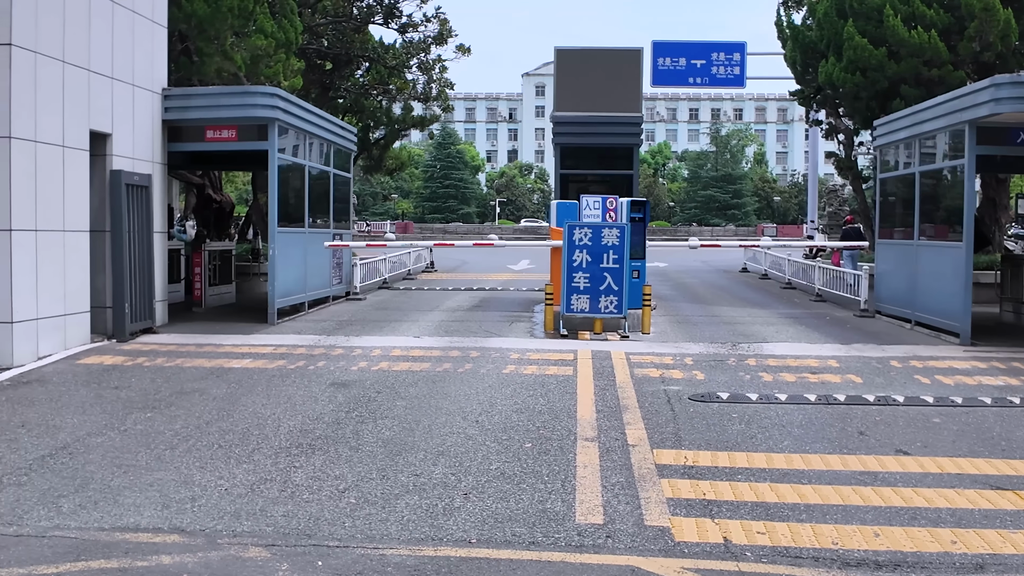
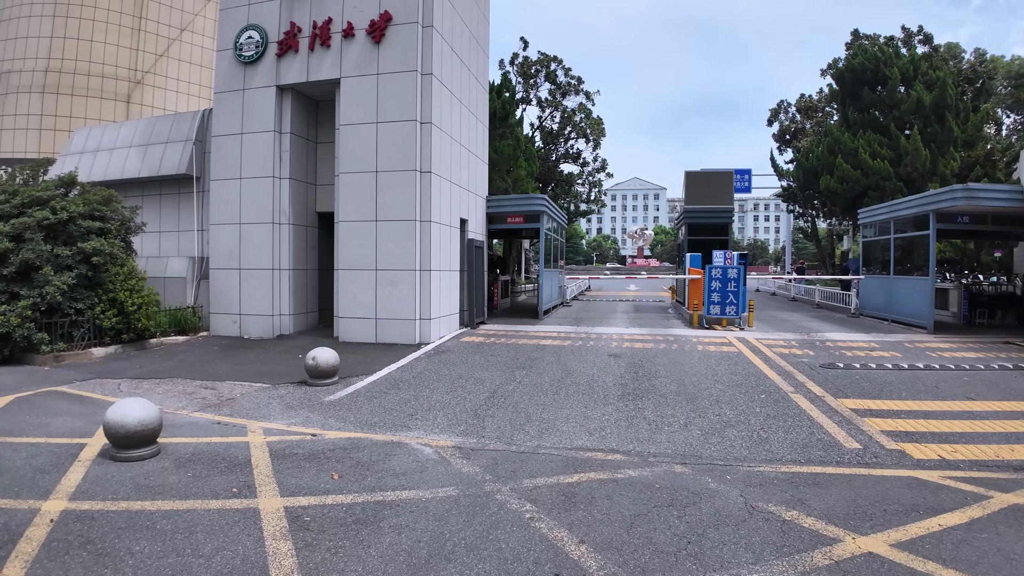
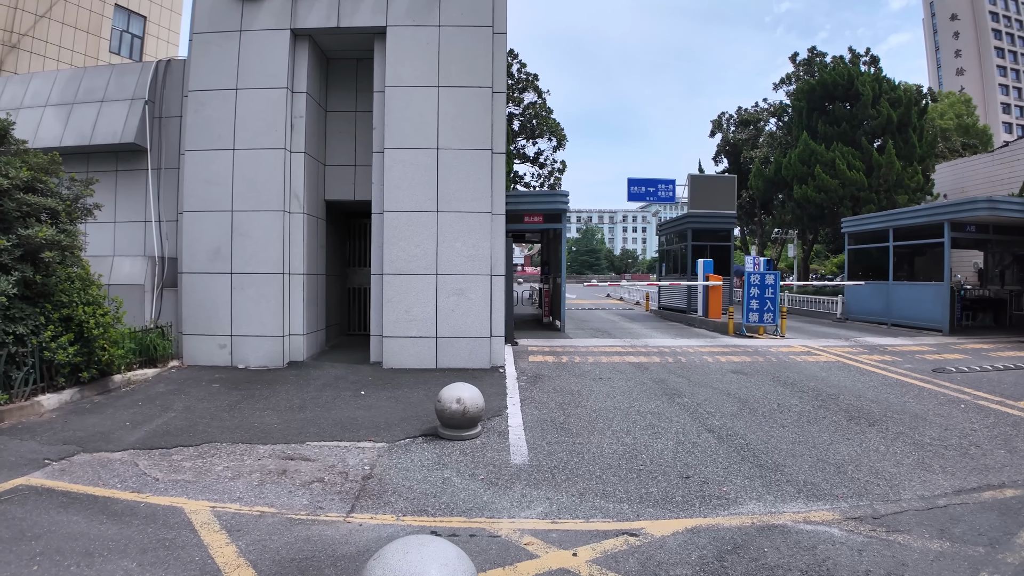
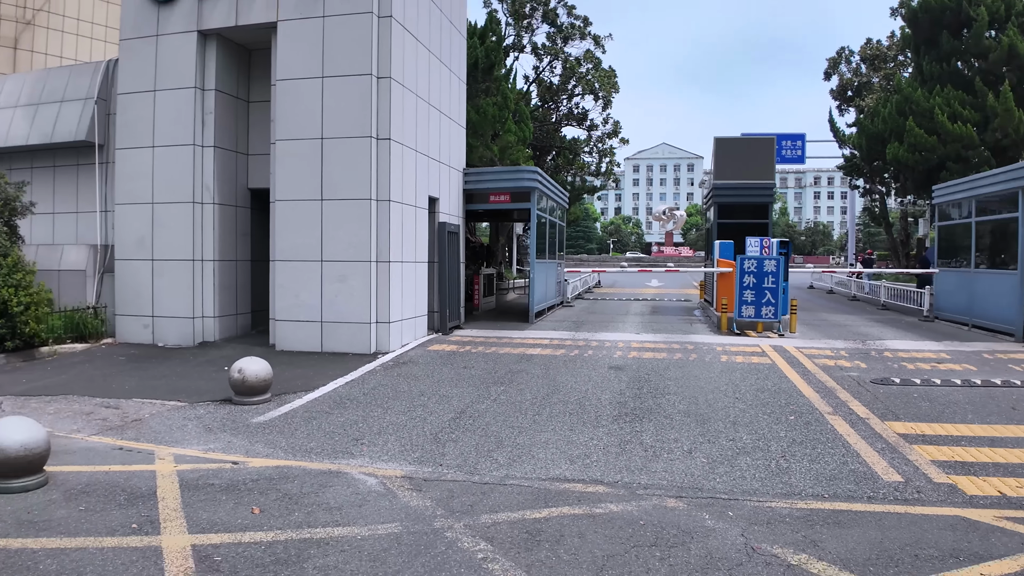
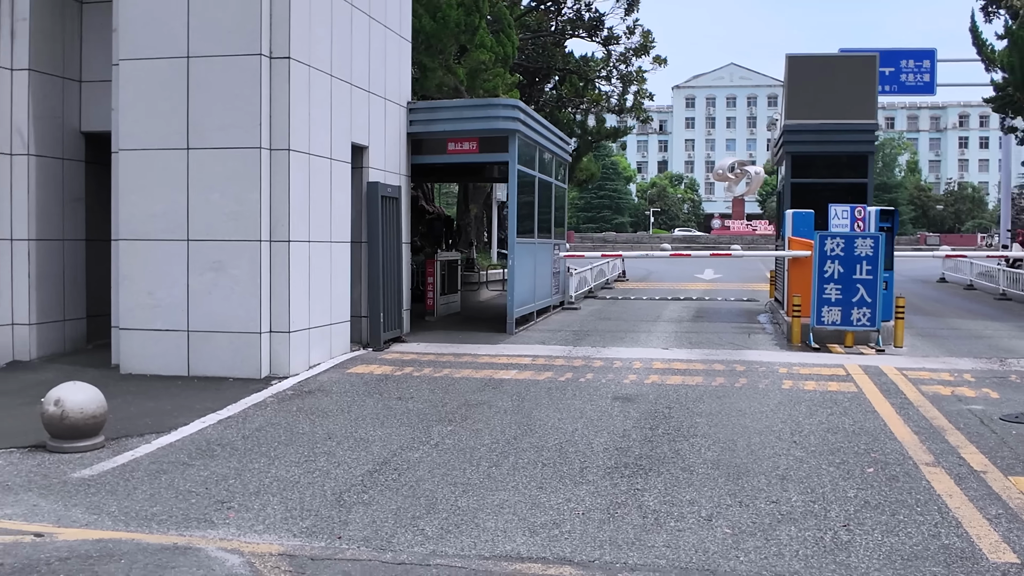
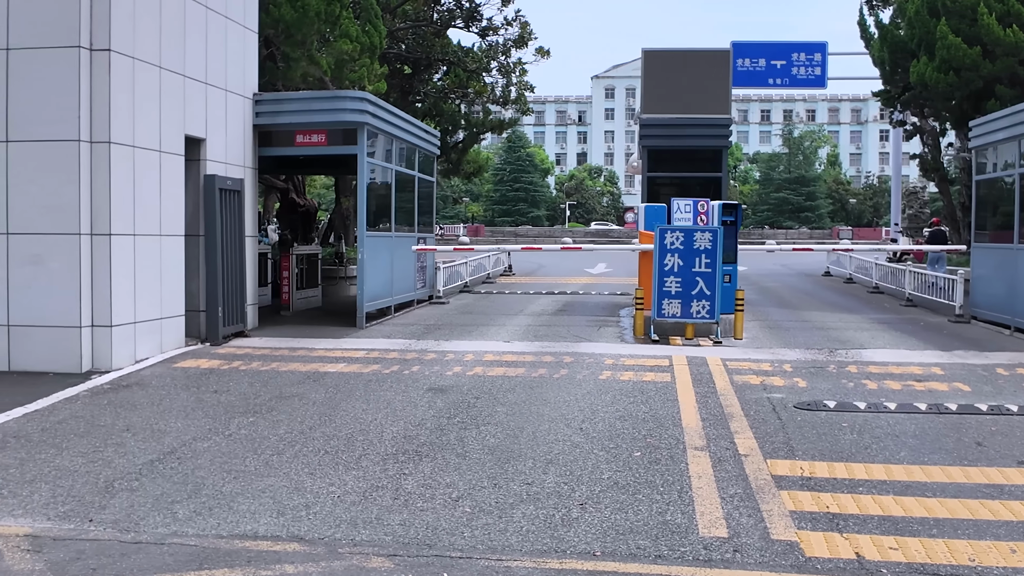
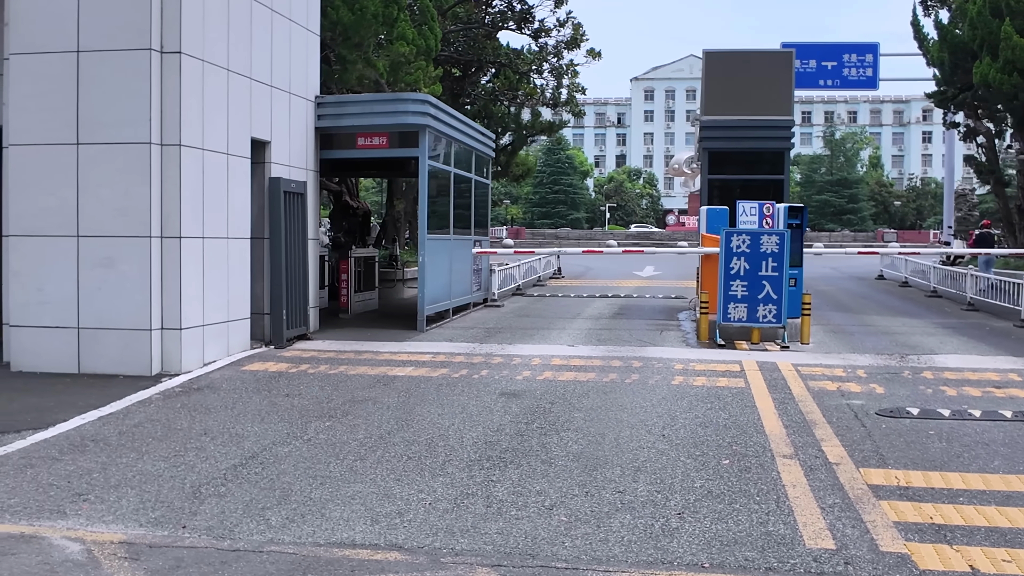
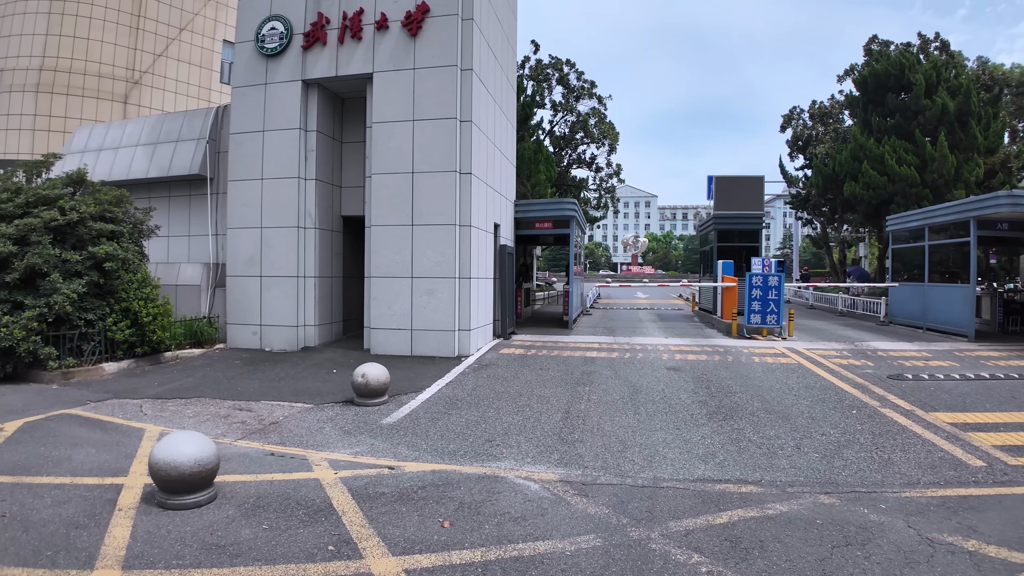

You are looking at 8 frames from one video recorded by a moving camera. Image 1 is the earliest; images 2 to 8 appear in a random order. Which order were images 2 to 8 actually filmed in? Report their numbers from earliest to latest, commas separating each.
6, 7, 5, 4, 2, 8, 3
